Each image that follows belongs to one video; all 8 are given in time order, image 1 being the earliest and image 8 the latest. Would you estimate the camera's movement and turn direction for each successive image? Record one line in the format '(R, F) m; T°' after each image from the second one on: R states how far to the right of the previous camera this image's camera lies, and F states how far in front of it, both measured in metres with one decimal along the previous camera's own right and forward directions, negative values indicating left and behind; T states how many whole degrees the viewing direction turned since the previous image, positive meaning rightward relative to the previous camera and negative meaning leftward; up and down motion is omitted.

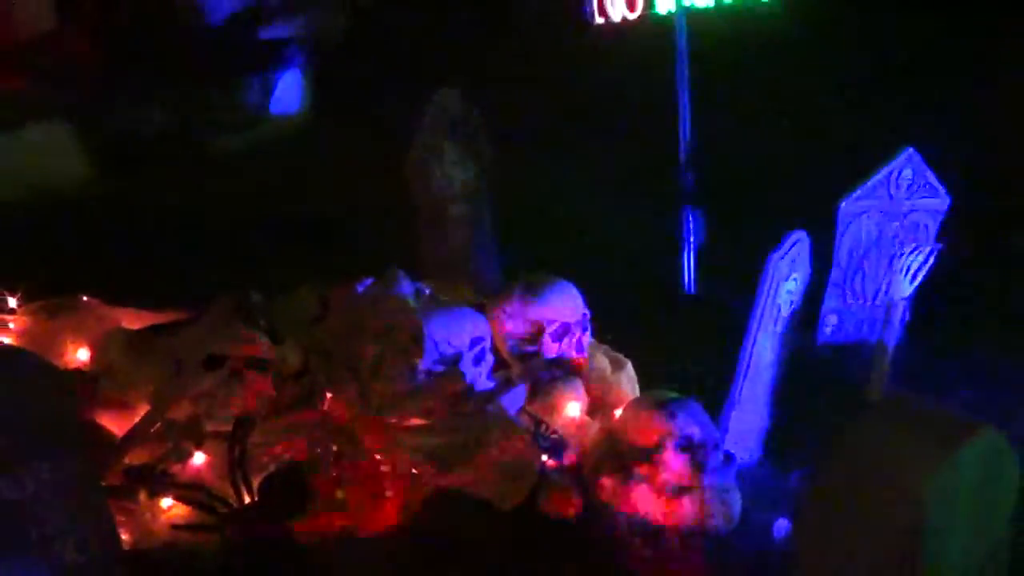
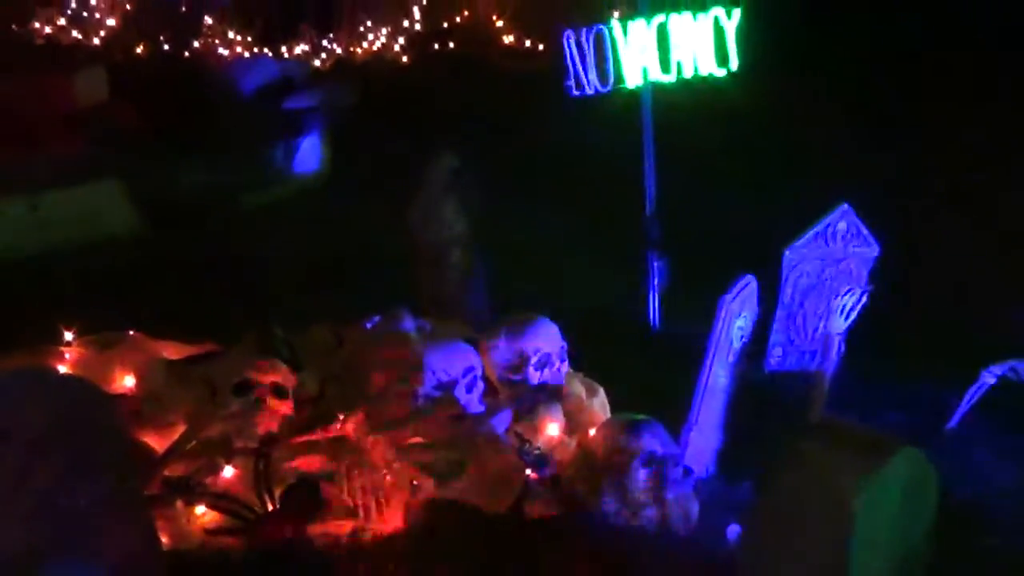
(+0.5, -0.3) m; -7°
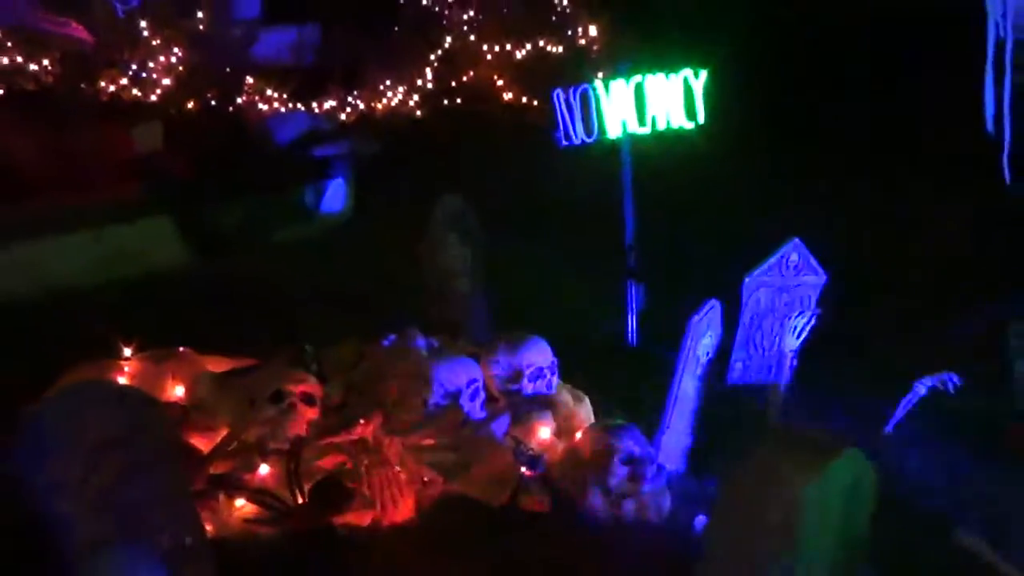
(+0.1, -0.6) m; -1°
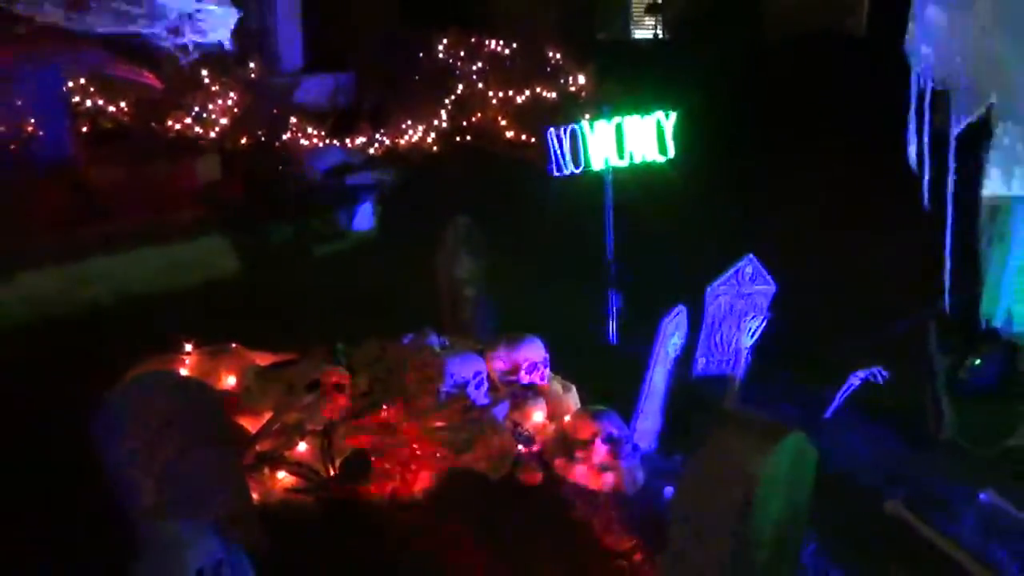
(+0.1, -0.8) m; -2°
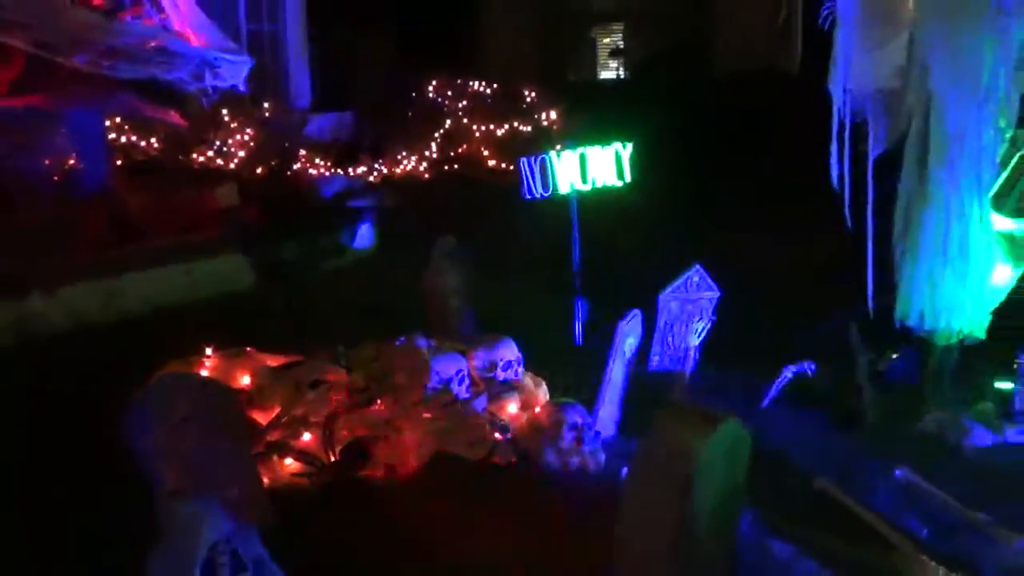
(+0.2, -0.7) m; -1°
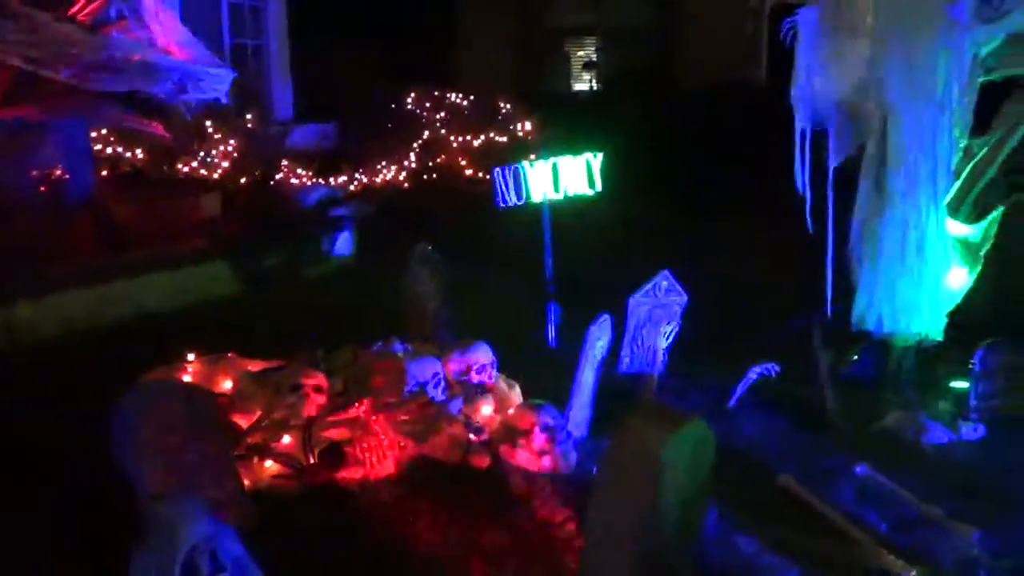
(+0.1, -0.2) m; 0°
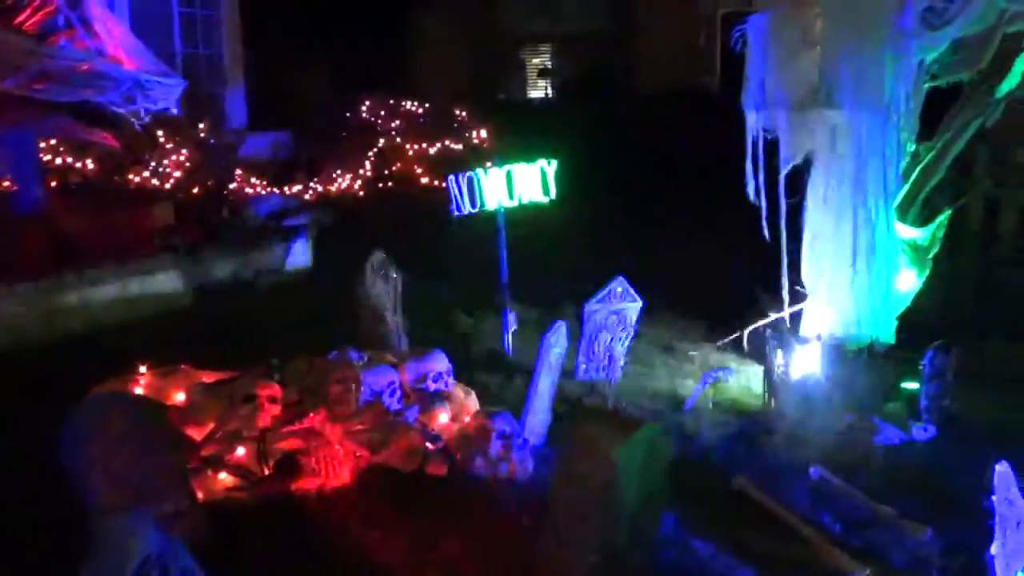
(+0.1, 0.0) m; +2°
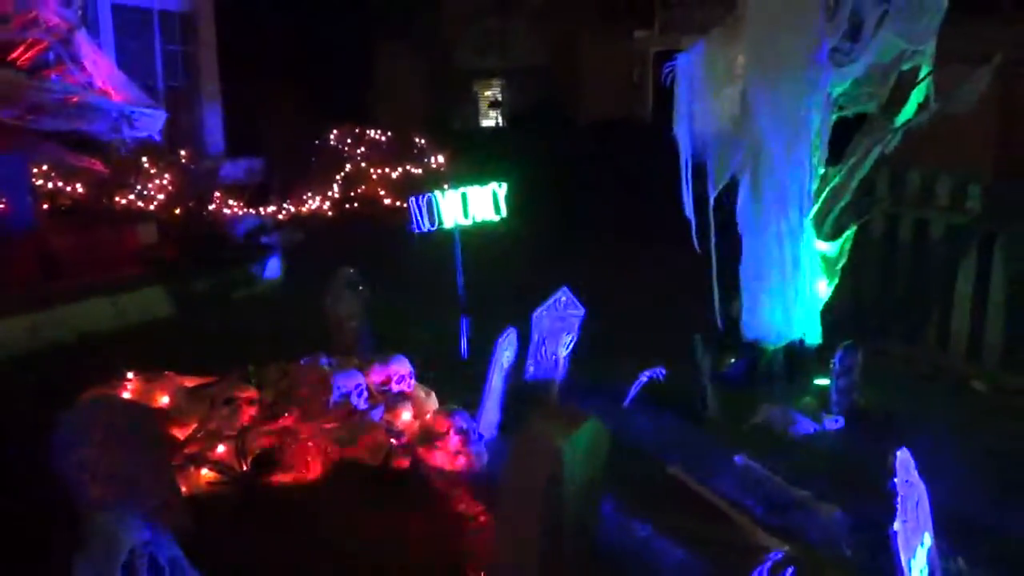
(+0.1, -0.6) m; +2°
